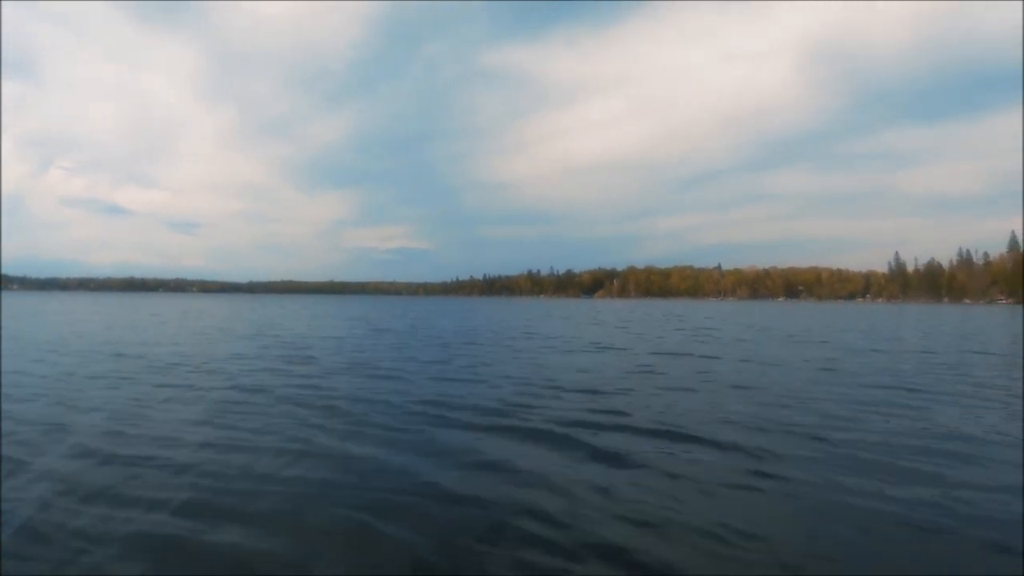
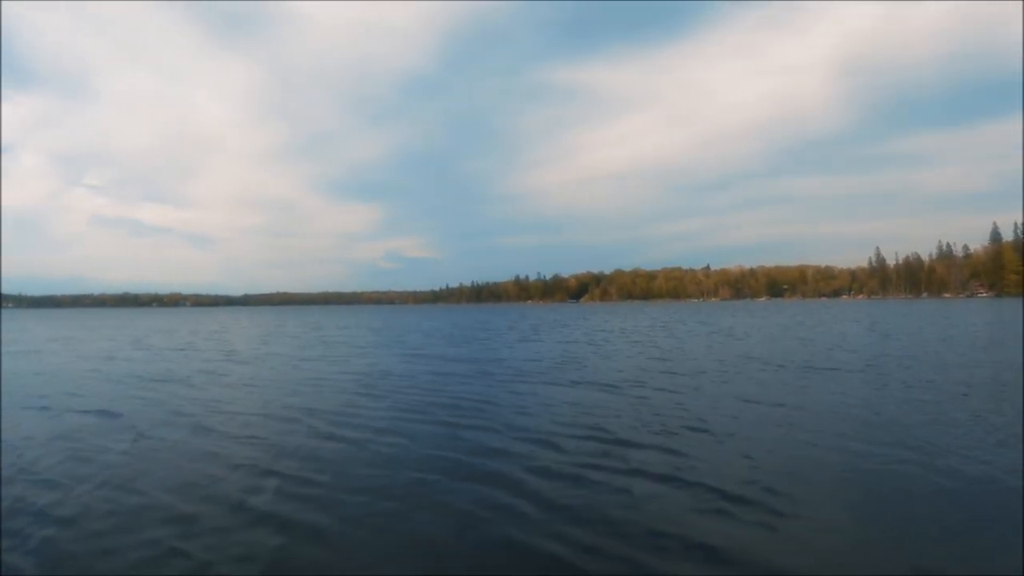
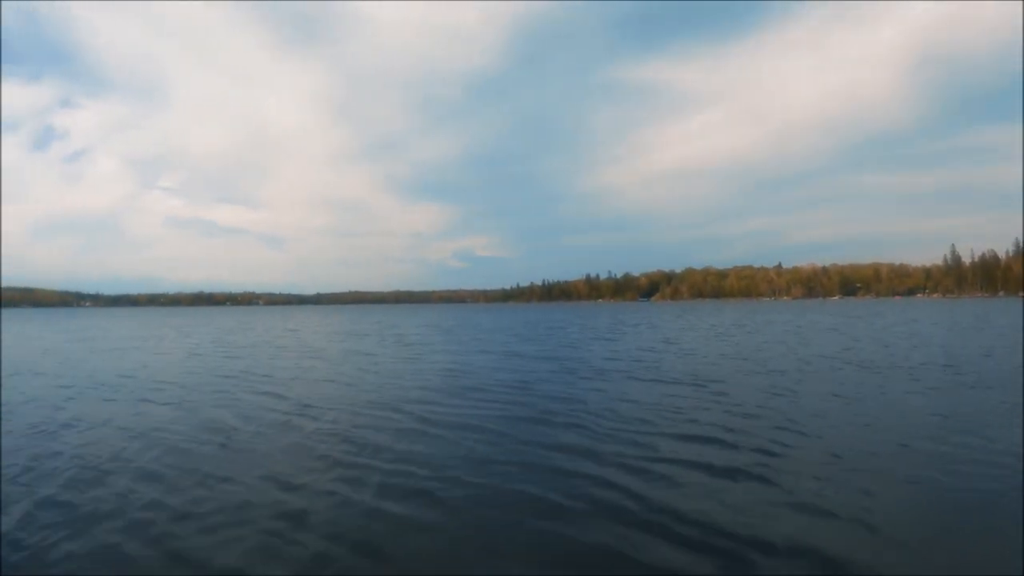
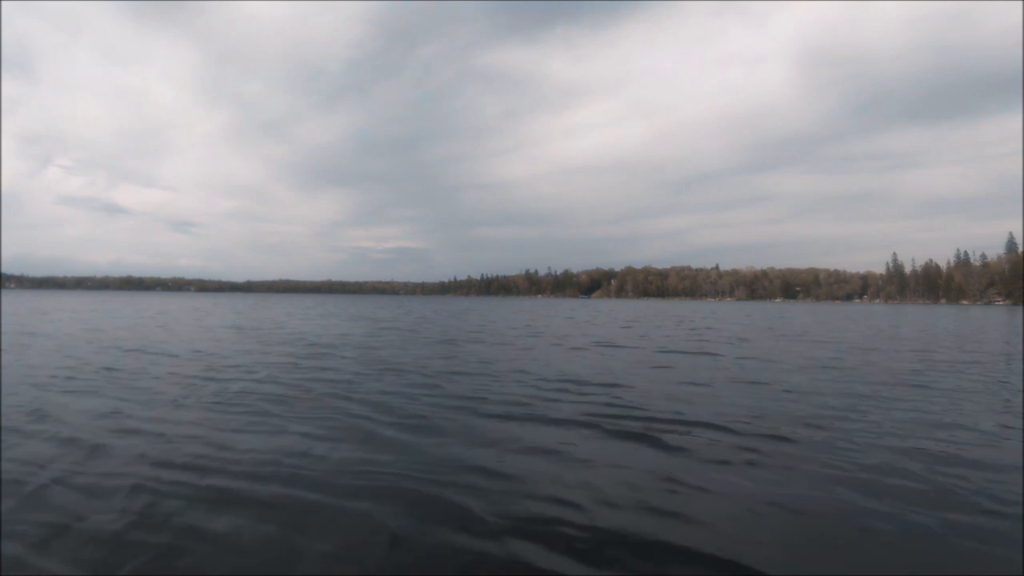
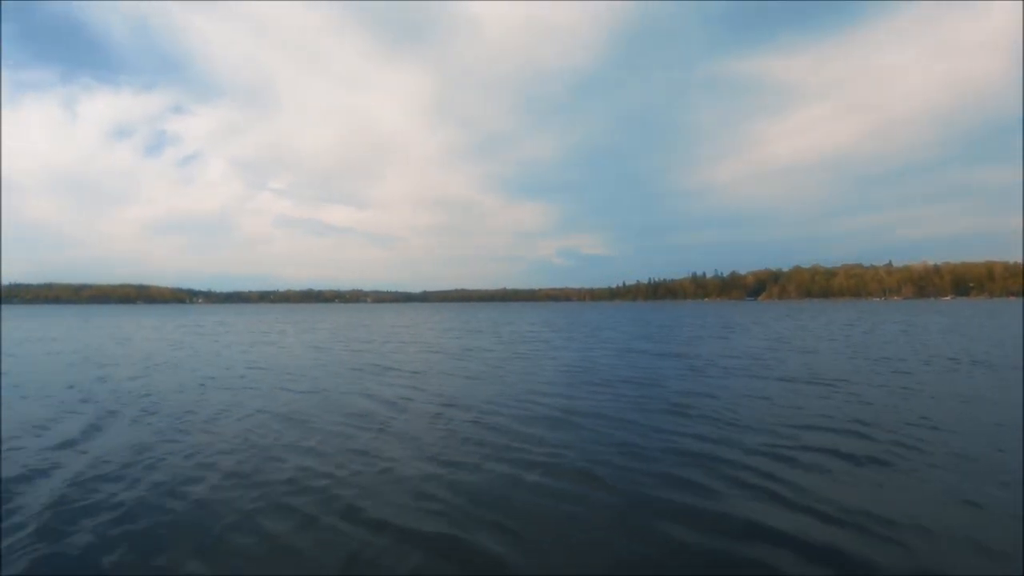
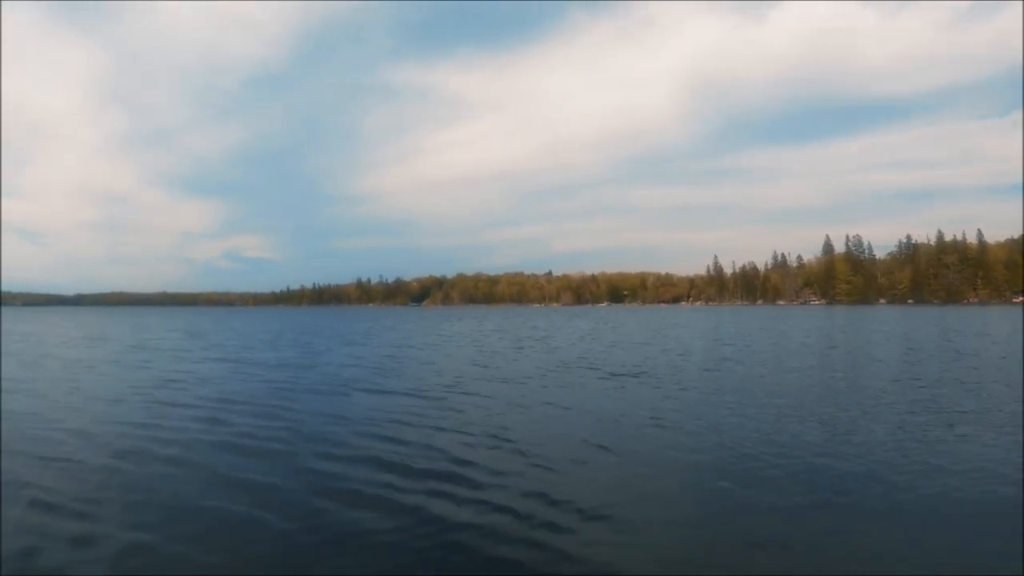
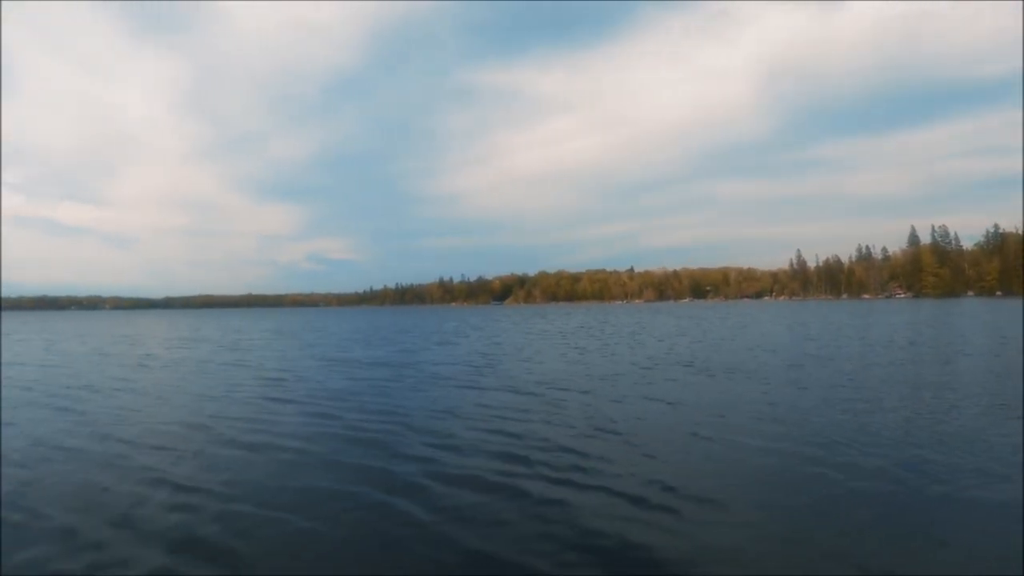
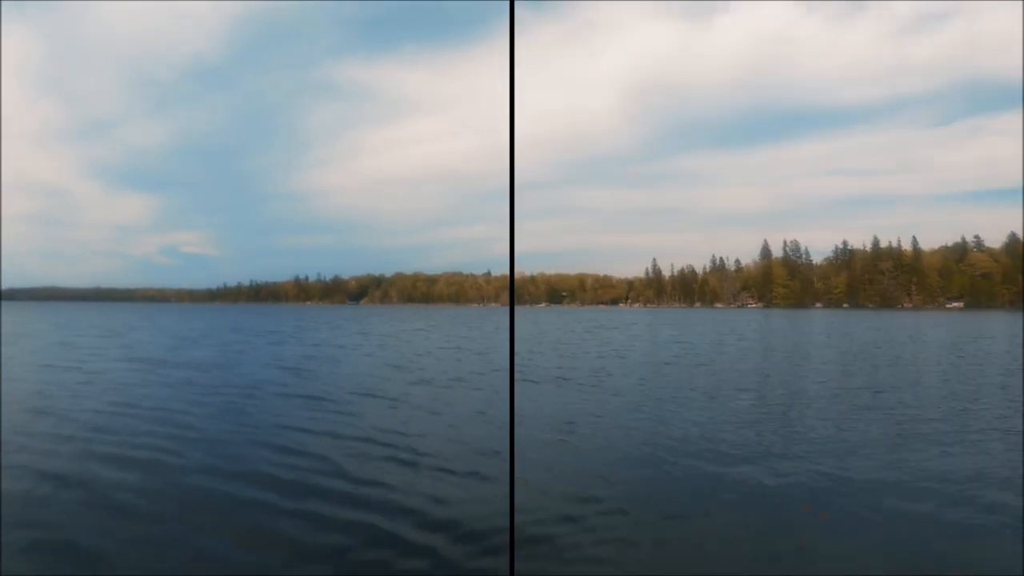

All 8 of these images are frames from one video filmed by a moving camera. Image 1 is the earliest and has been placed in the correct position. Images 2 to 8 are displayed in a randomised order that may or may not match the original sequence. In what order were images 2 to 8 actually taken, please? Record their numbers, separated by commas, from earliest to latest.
4, 8, 6, 7, 2, 3, 5
